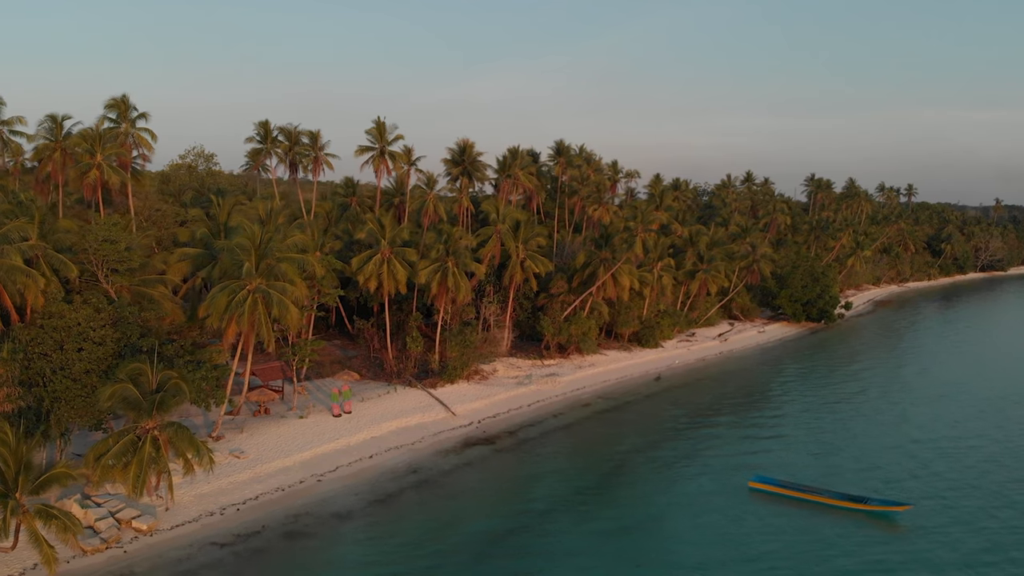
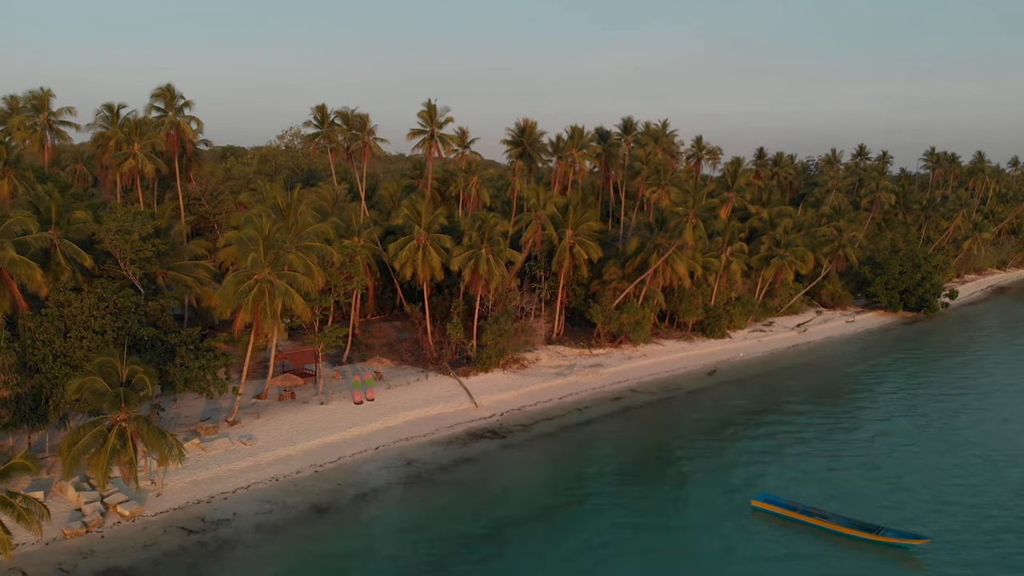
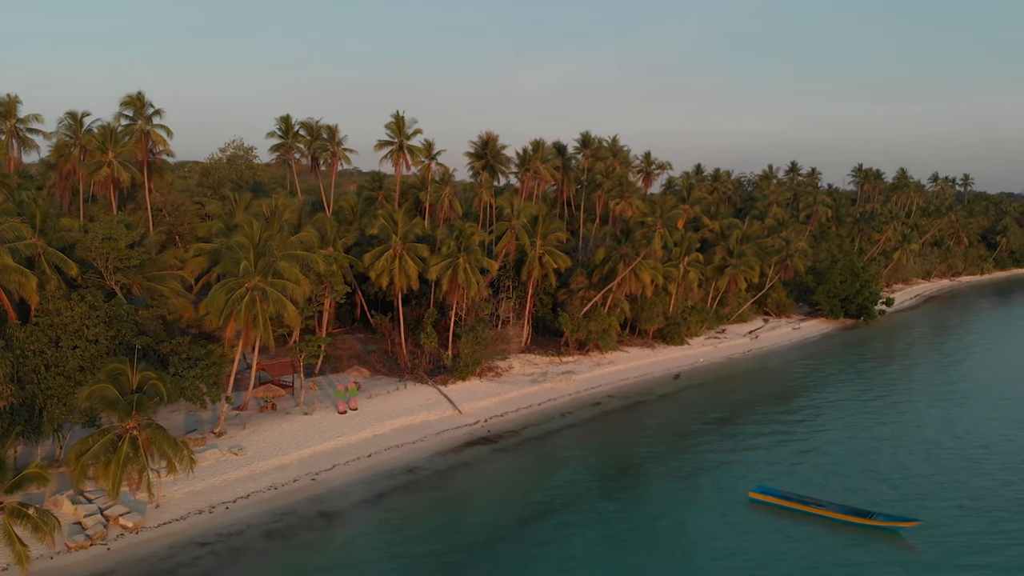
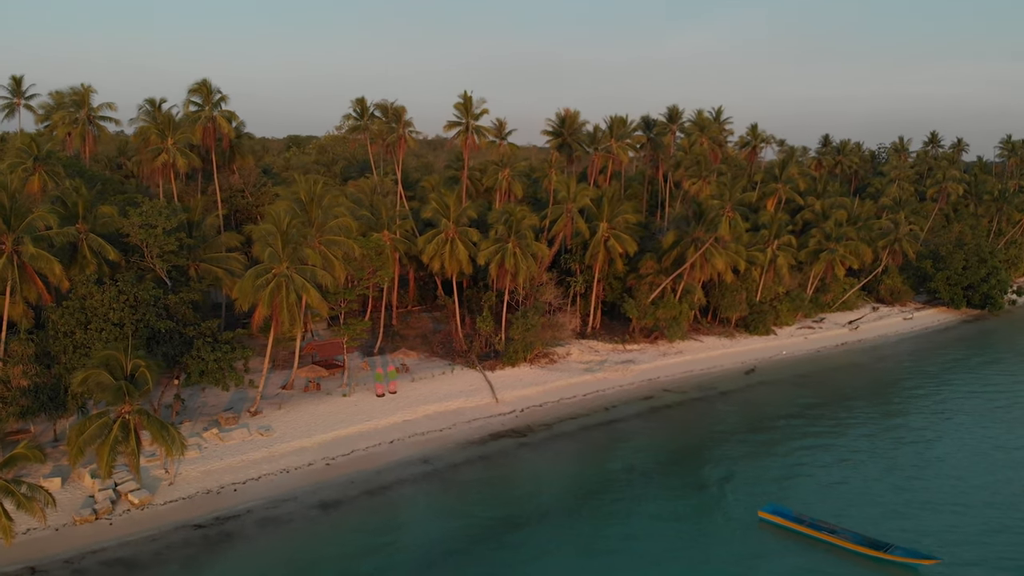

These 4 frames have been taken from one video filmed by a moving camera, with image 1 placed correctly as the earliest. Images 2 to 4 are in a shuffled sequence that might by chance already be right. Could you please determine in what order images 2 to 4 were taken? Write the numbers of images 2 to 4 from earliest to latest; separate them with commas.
3, 2, 4
